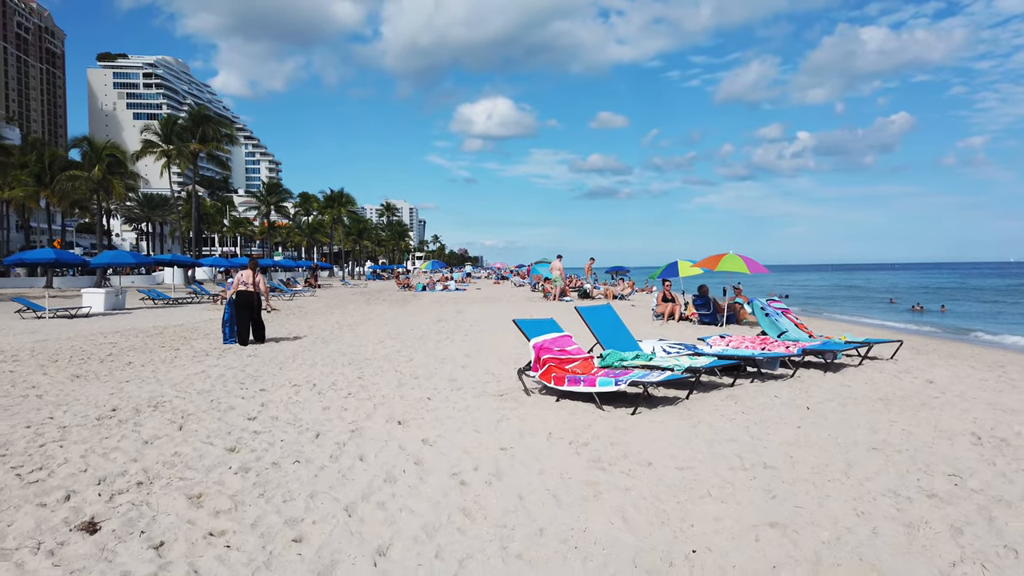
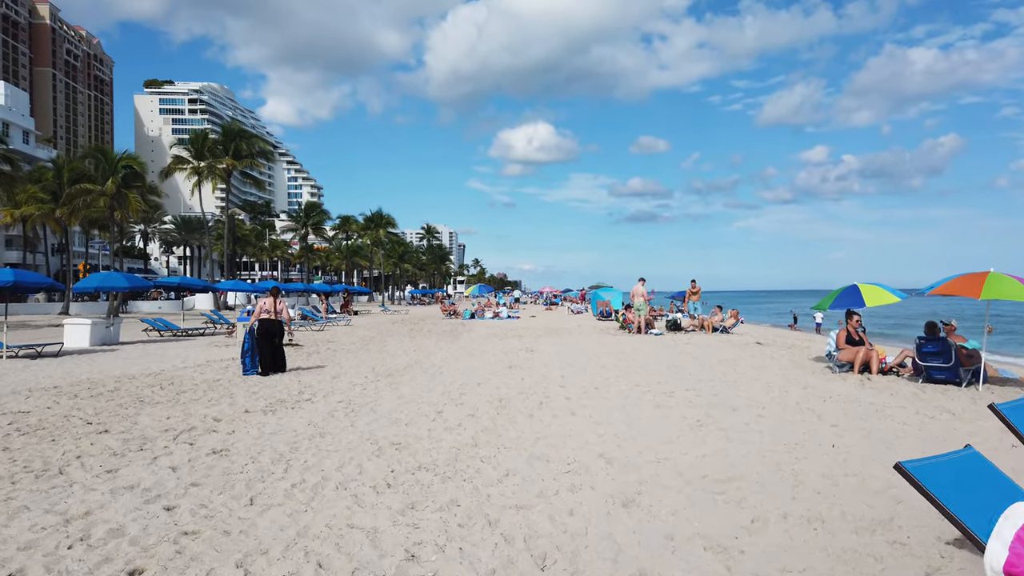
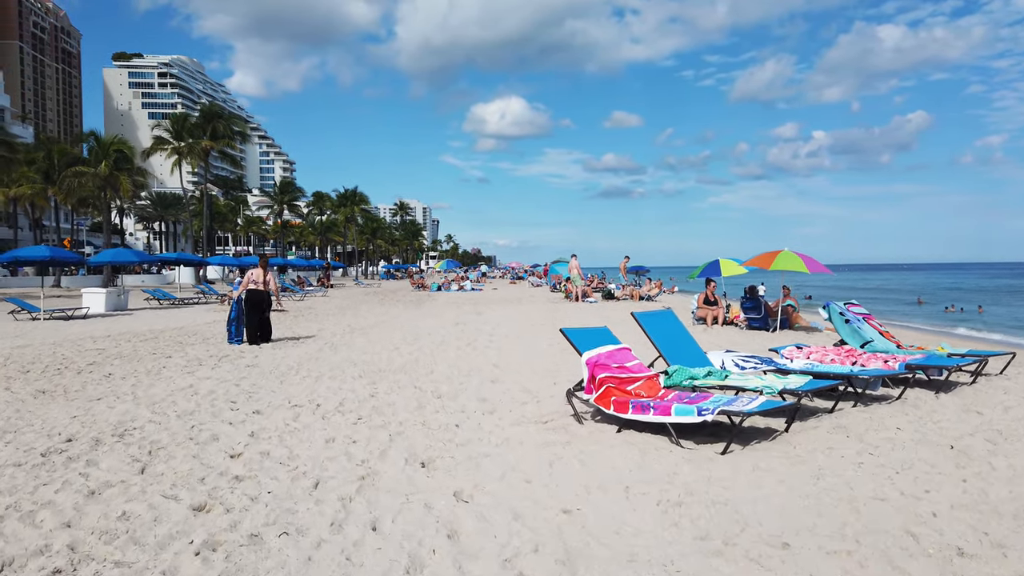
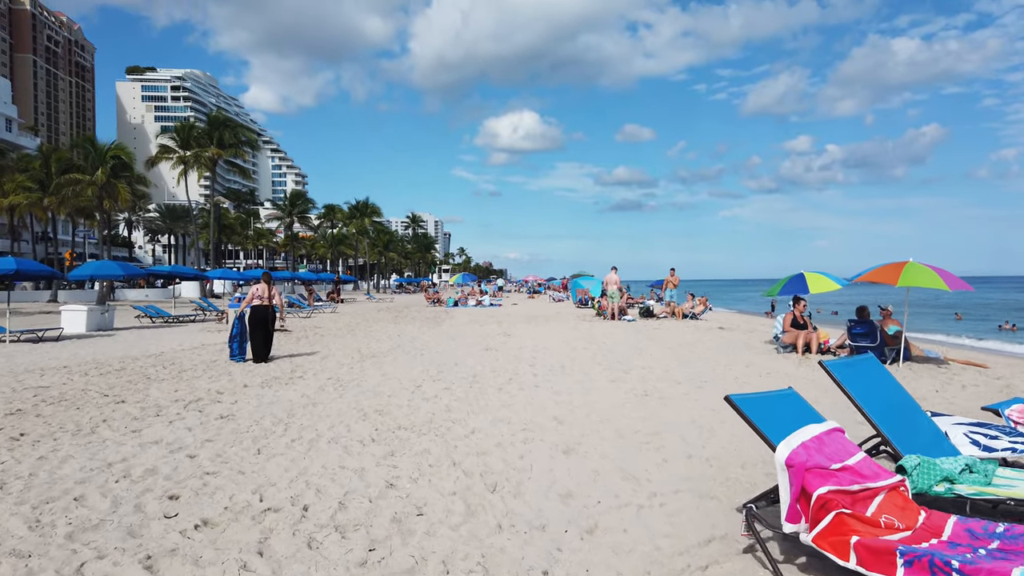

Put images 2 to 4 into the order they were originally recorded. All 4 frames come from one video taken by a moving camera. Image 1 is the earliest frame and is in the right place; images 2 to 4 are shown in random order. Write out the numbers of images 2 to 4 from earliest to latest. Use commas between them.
3, 4, 2
